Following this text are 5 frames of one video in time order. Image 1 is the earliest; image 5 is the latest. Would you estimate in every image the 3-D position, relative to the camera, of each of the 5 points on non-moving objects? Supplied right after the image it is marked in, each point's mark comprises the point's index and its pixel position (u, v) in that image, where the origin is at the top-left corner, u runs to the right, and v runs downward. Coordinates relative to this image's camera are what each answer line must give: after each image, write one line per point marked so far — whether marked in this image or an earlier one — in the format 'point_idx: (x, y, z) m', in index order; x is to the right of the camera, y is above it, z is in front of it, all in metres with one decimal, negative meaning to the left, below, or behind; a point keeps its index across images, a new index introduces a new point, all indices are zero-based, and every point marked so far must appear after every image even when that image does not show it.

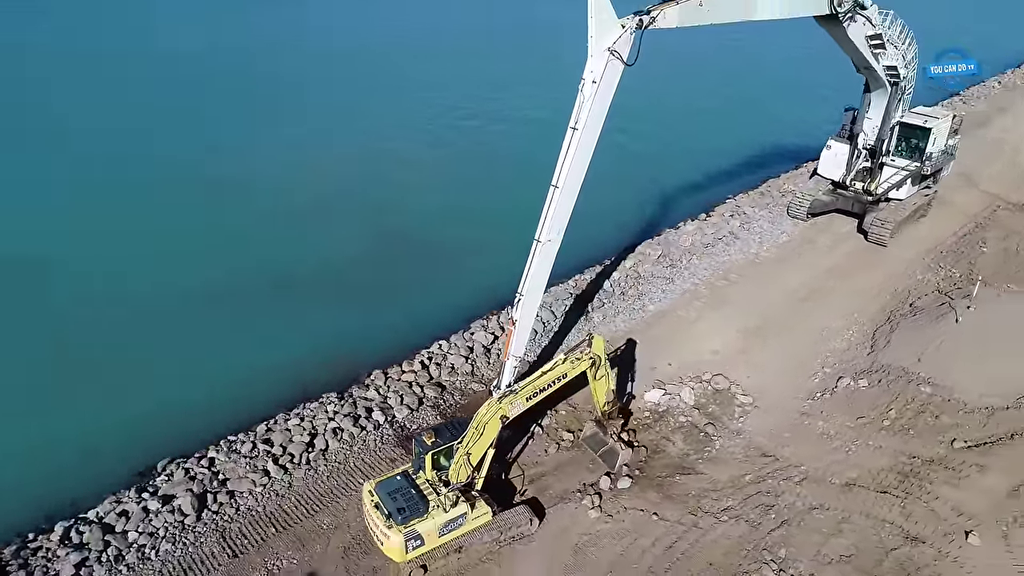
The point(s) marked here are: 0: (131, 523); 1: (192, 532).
0: (-5.3, -3.2, +10.0) m
1: (-4.4, -3.3, +9.9) m
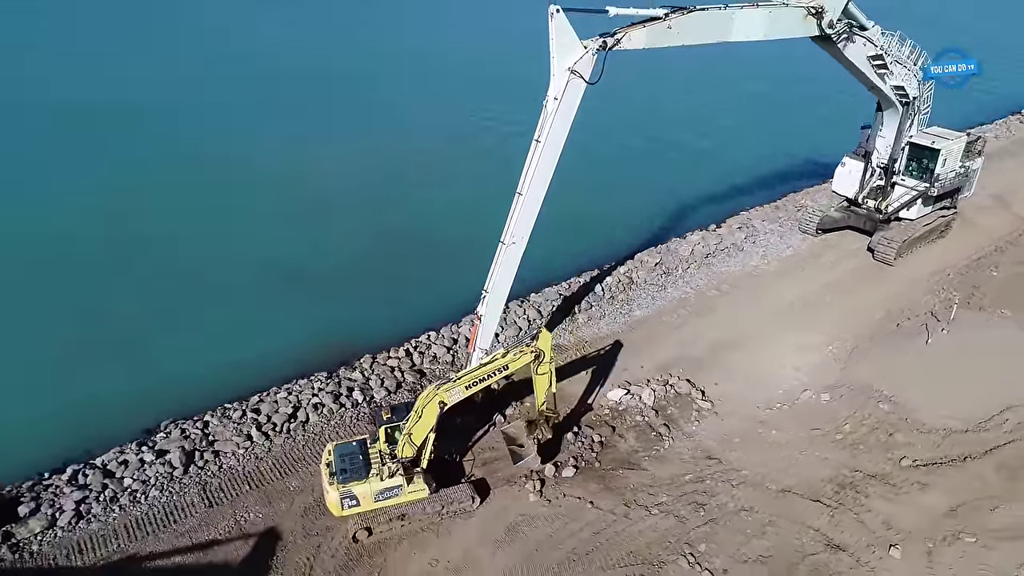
0: (-6.1, -2.9, +11.5) m
1: (-5.2, -3.1, +11.3) m
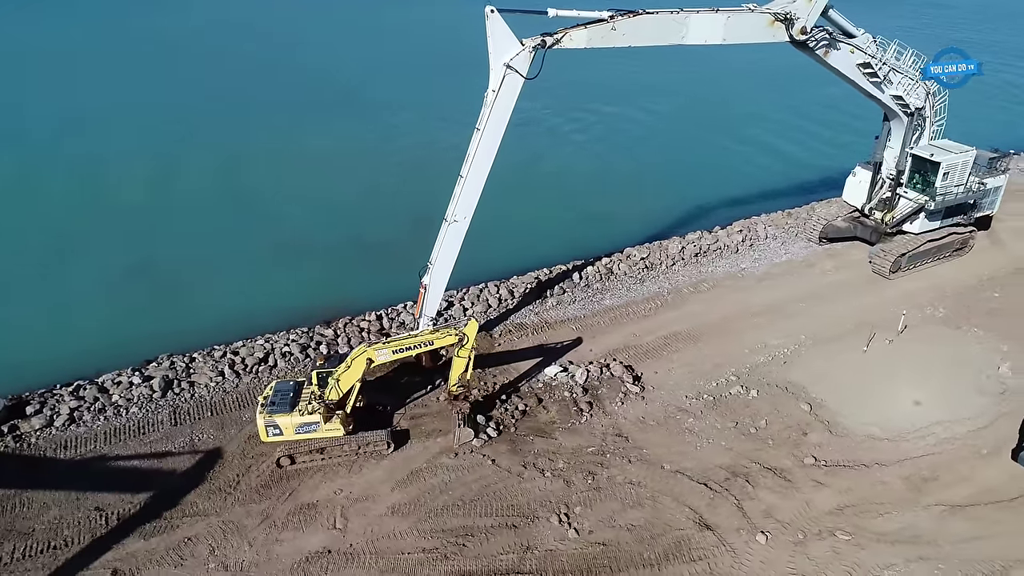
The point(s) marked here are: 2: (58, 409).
0: (-7.5, -1.9, +13.7) m
1: (-6.6, -2.1, +13.4) m
2: (-8.3, -2.2, +13.1) m
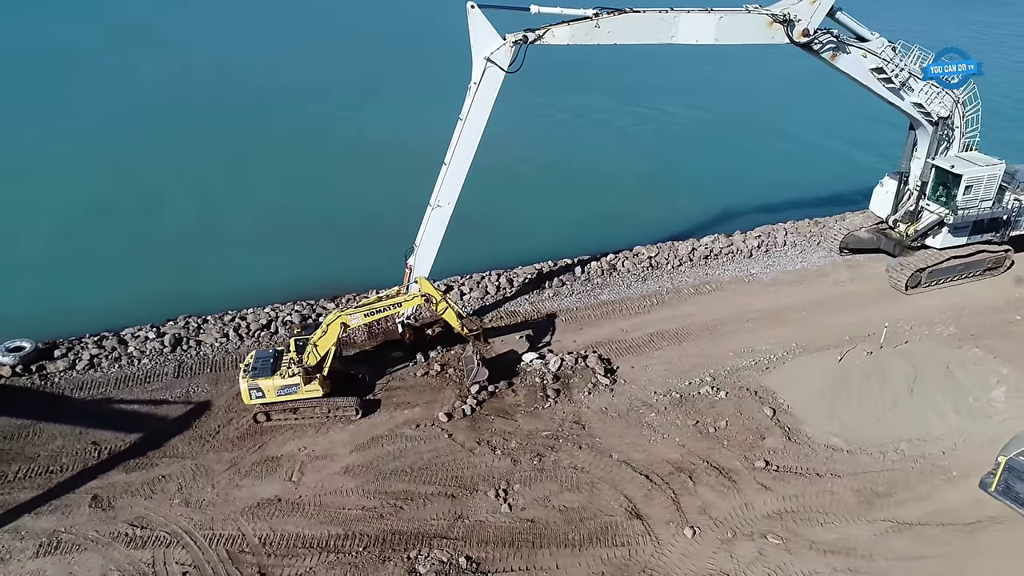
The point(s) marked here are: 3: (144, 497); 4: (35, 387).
0: (-7.9, -1.1, +15.2) m
1: (-7.1, -1.4, +14.8) m
2: (-8.8, -1.4, +14.7) m
3: (-5.9, -3.3, +11.5) m
4: (-9.2, -1.9, +13.9) m
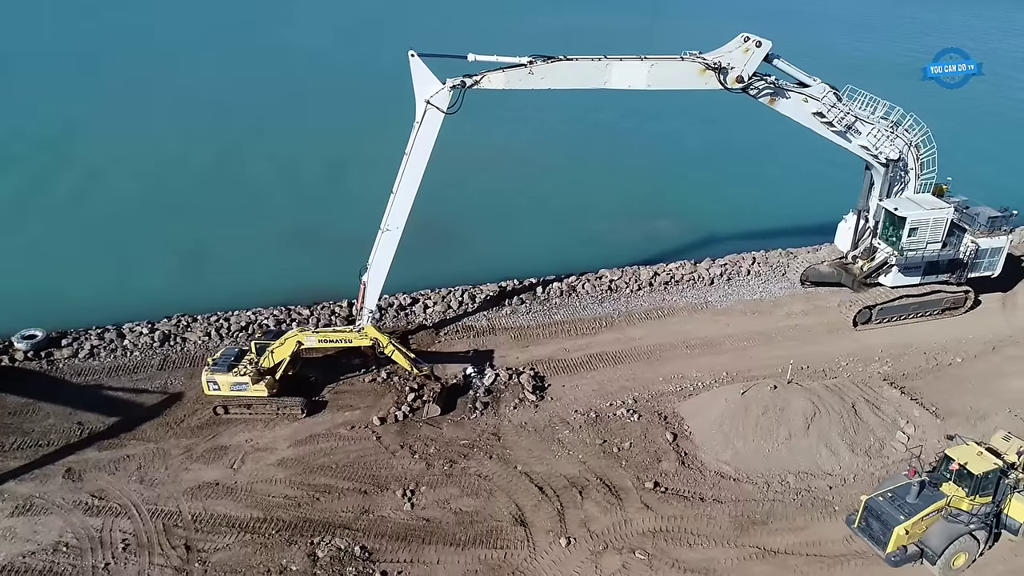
0: (-9.1, -1.1, +17.3) m
1: (-8.4, -1.5, +16.8) m
2: (-10.0, -1.3, +16.9) m
3: (-7.6, -3.4, +13.5) m
4: (-10.6, -1.8, +16.2) m
